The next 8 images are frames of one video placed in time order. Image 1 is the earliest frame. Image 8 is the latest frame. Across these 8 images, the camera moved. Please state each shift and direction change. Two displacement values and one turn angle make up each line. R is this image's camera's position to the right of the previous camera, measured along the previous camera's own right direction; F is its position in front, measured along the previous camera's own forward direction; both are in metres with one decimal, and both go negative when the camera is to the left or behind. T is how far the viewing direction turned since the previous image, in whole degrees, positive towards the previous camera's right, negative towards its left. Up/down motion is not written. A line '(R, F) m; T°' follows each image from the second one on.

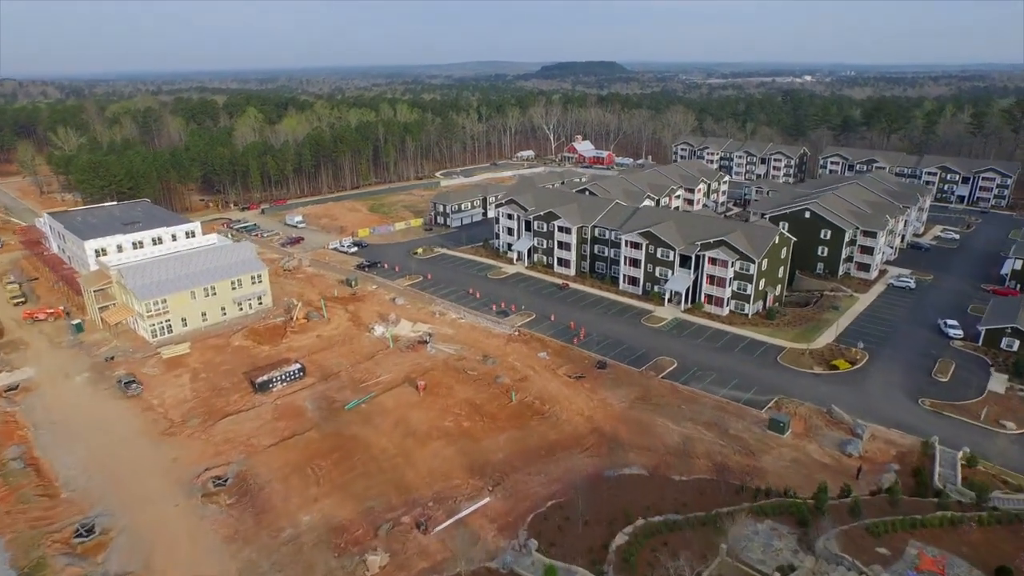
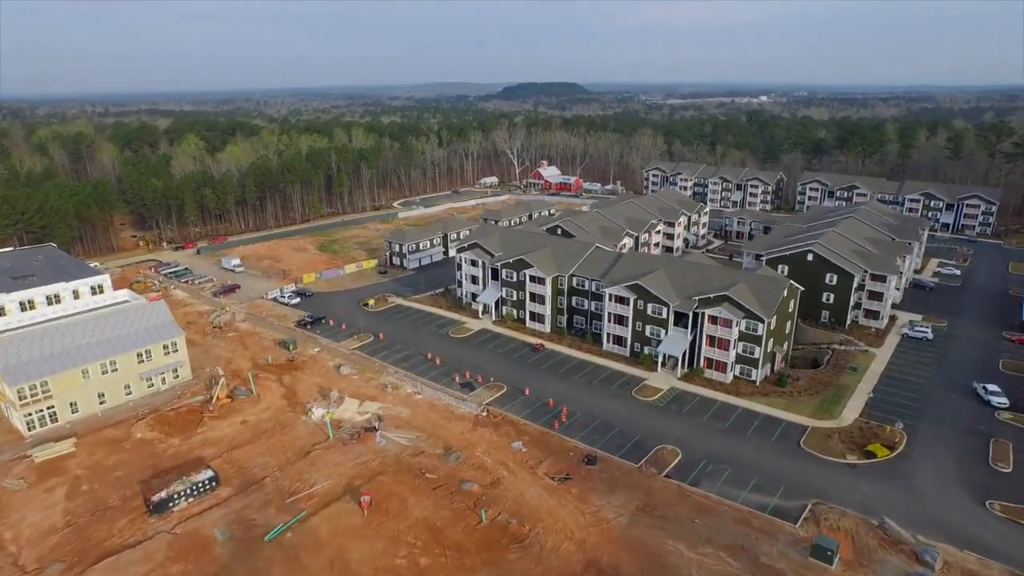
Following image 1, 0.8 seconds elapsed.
(0.0, +7.2) m; +3°
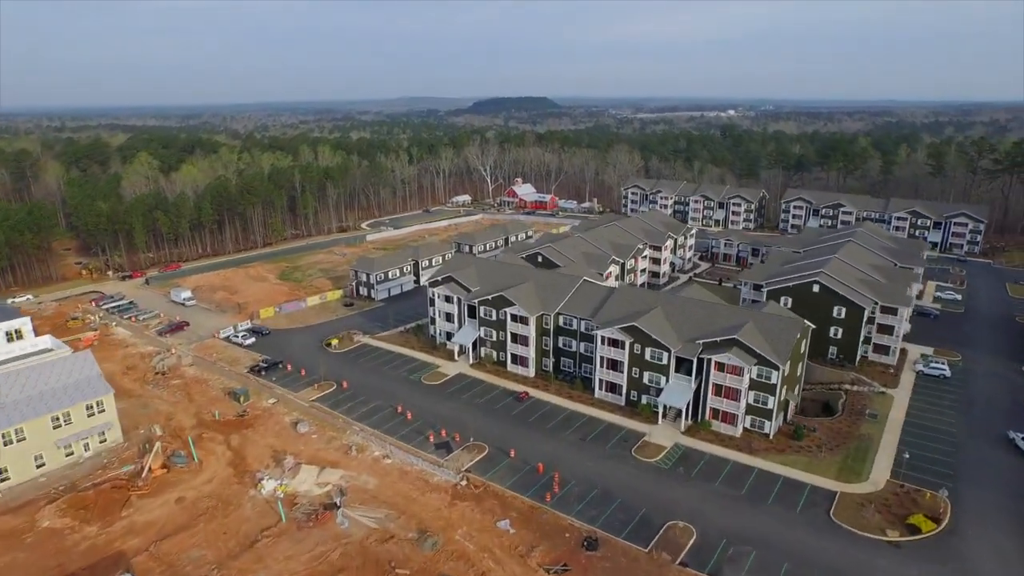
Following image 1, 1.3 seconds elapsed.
(-0.4, +4.7) m; +2°
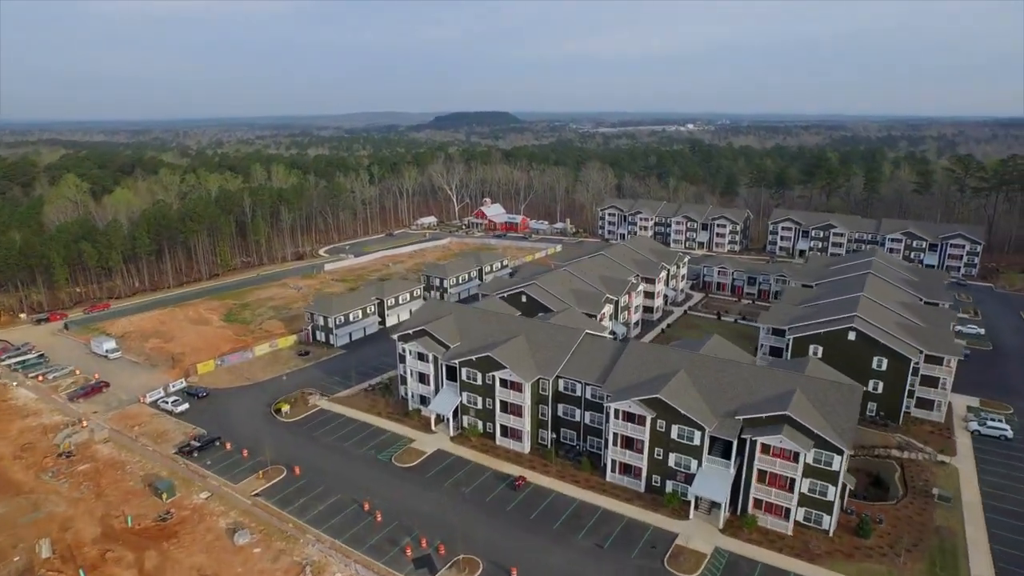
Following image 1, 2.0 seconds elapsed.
(-1.4, +7.1) m; +3°
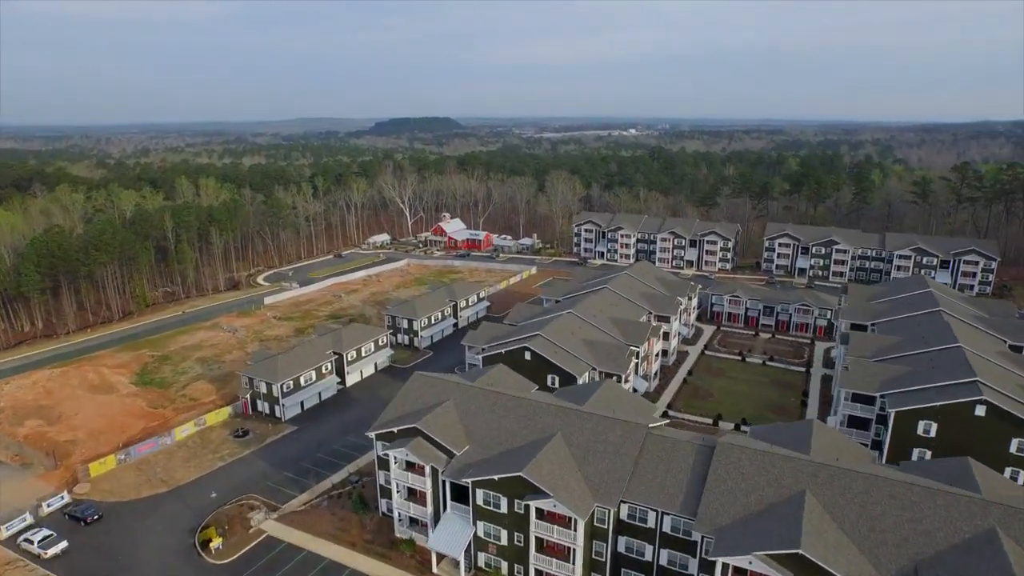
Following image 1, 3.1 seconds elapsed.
(-3.4, +10.8) m; +5°
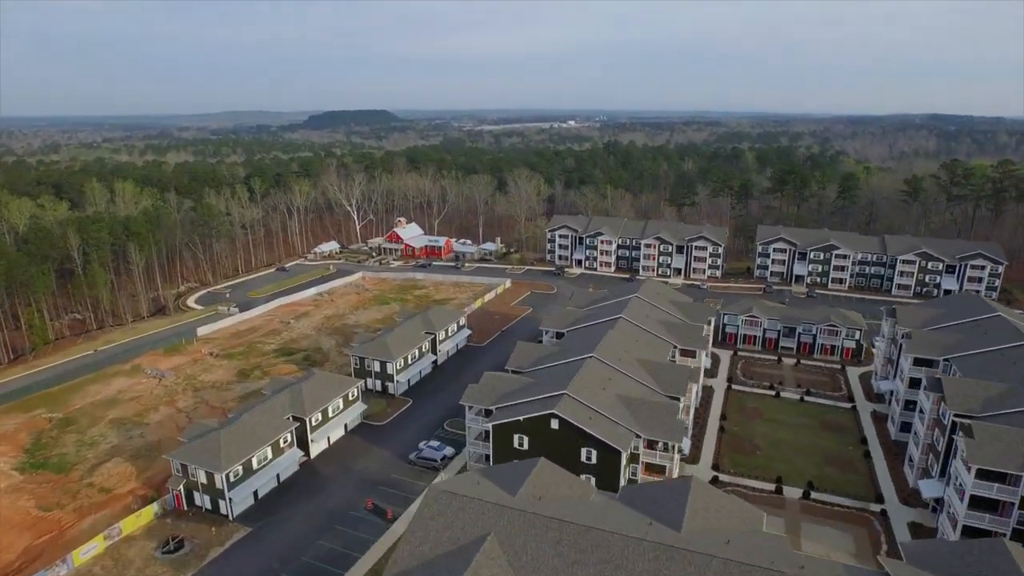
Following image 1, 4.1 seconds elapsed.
(-3.7, +9.1) m; +5°
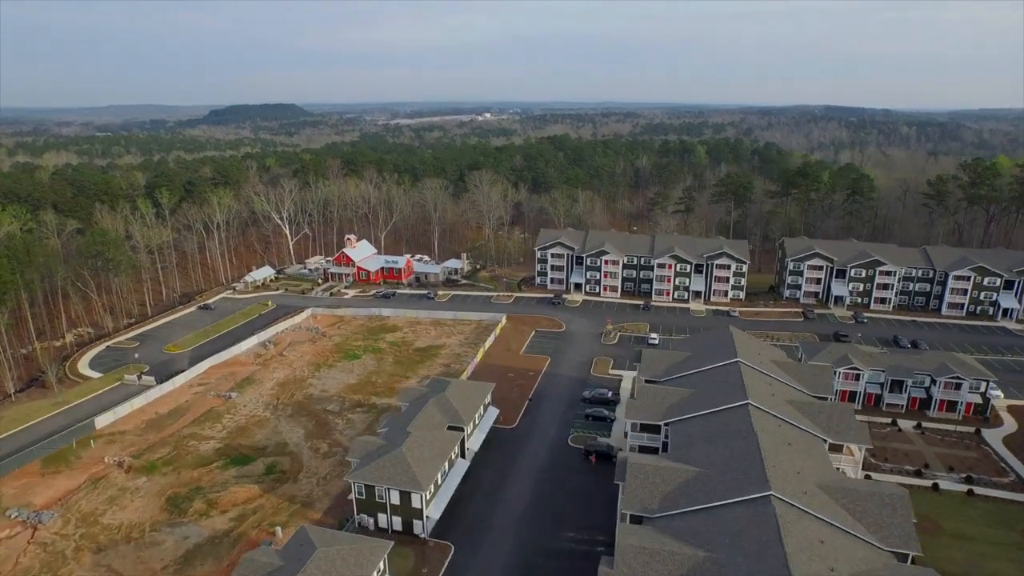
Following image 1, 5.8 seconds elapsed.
(-7.5, +14.7) m; +7°
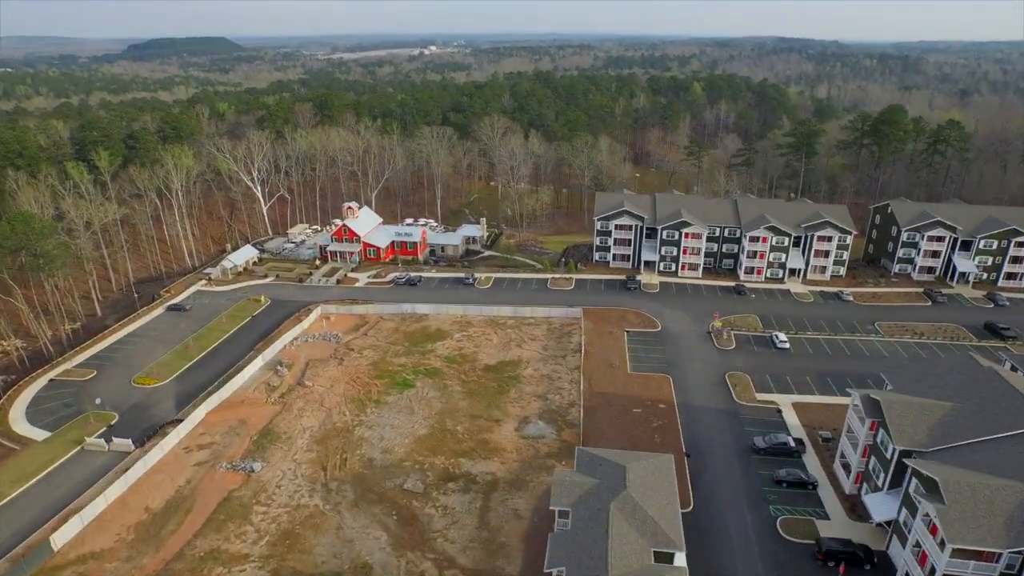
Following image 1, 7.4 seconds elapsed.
(-9.7, +14.1) m; +5°
